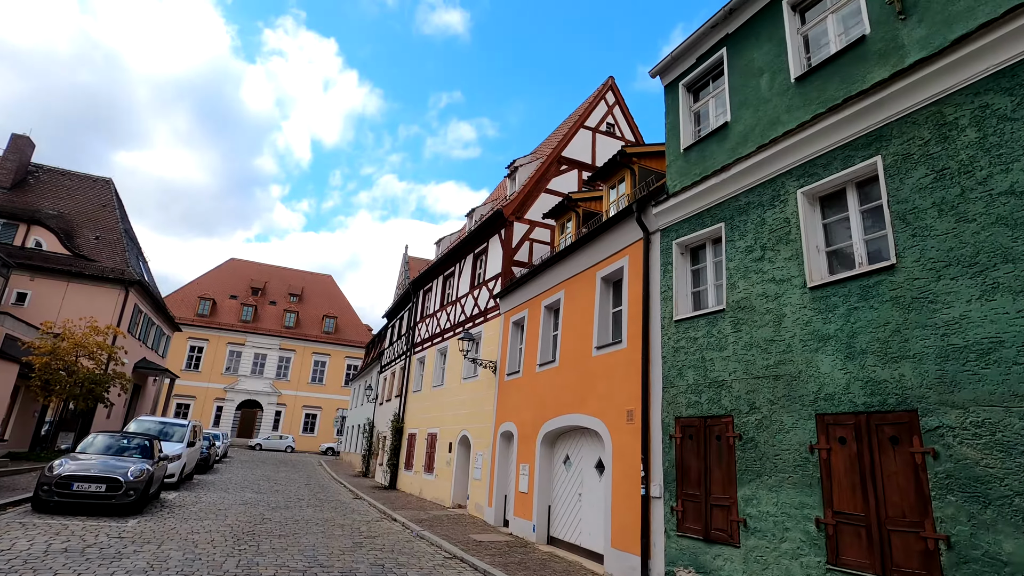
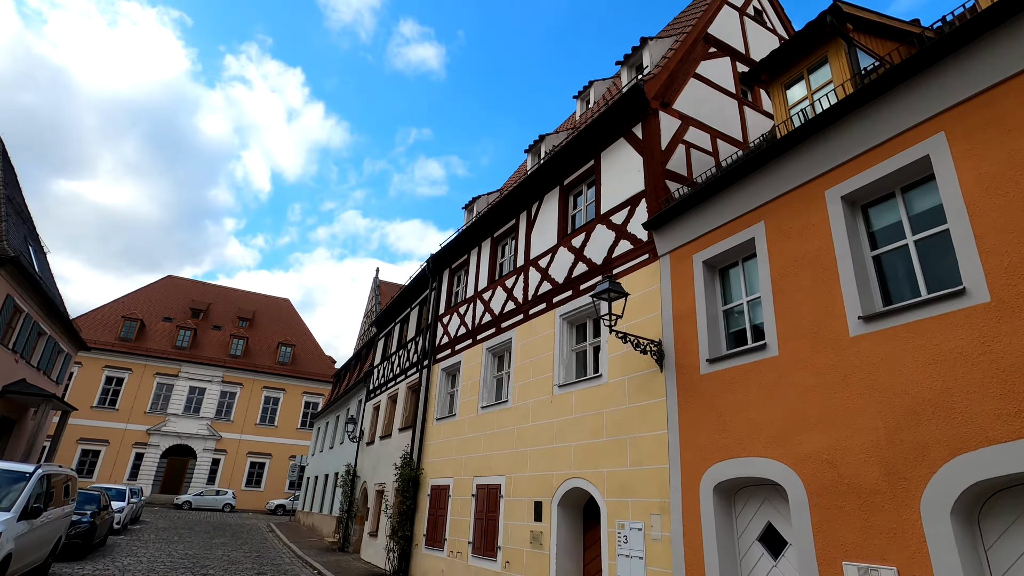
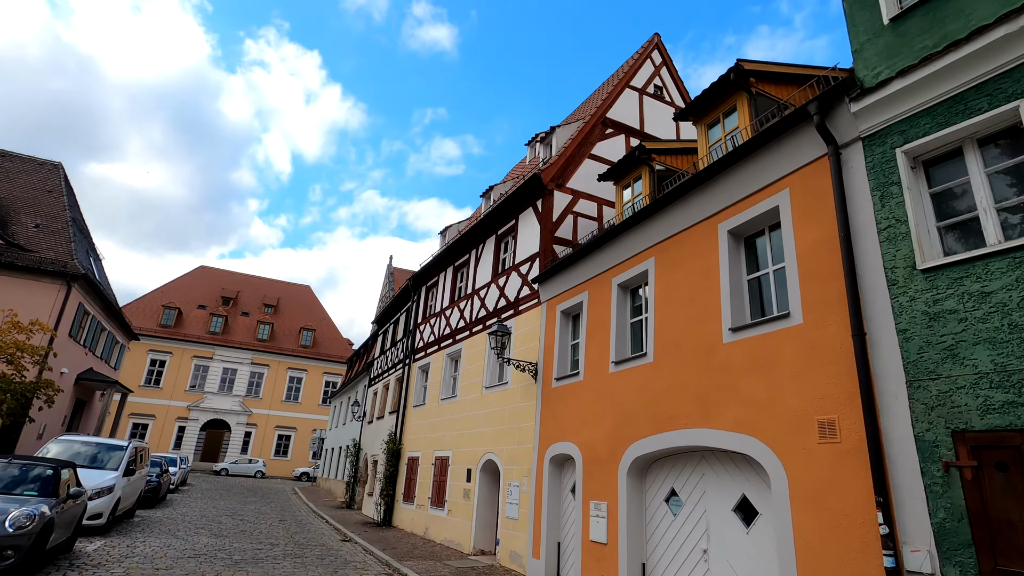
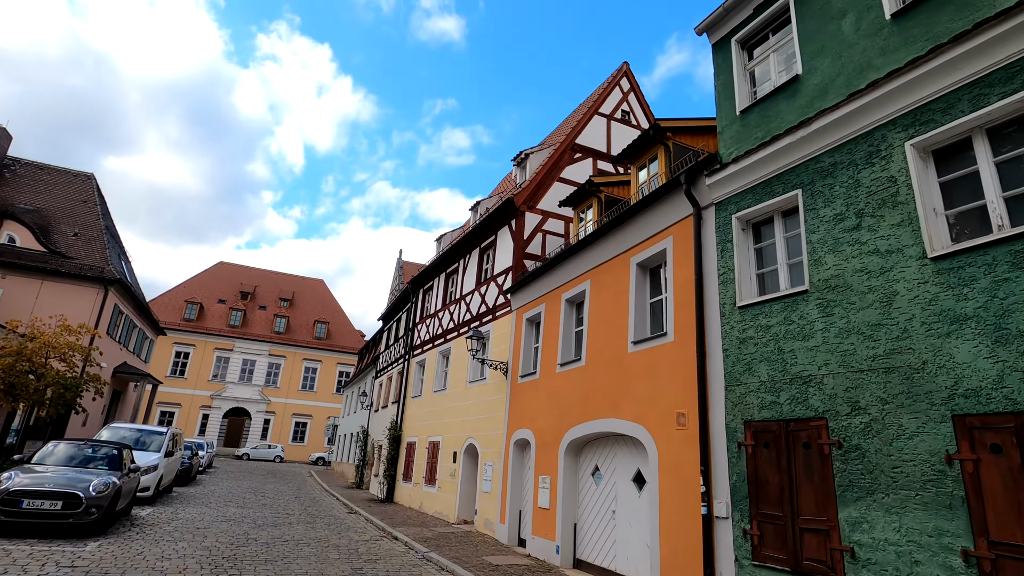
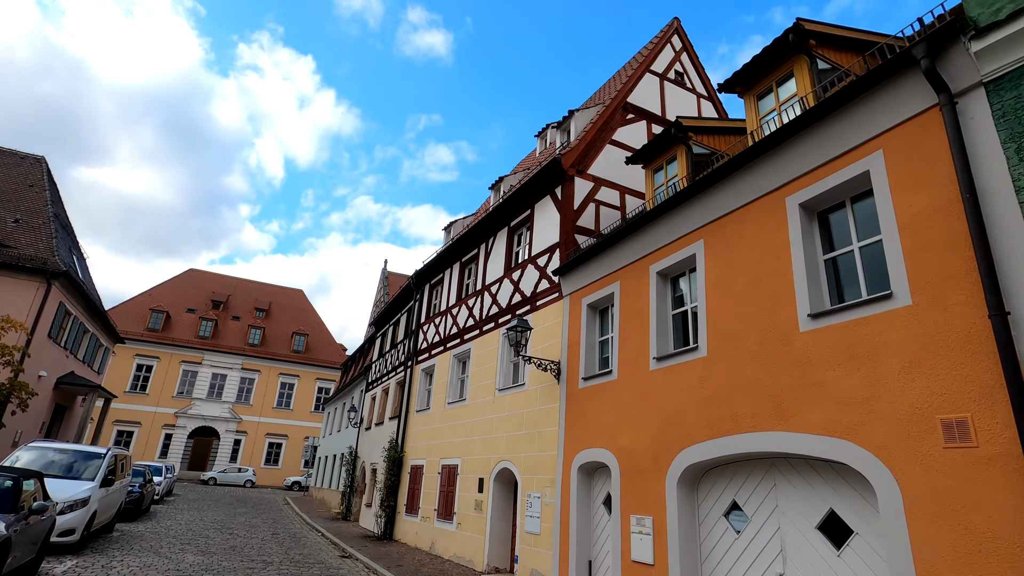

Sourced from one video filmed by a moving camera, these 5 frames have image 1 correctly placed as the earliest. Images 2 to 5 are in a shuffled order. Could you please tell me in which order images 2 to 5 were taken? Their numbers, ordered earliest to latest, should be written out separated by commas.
4, 3, 5, 2
